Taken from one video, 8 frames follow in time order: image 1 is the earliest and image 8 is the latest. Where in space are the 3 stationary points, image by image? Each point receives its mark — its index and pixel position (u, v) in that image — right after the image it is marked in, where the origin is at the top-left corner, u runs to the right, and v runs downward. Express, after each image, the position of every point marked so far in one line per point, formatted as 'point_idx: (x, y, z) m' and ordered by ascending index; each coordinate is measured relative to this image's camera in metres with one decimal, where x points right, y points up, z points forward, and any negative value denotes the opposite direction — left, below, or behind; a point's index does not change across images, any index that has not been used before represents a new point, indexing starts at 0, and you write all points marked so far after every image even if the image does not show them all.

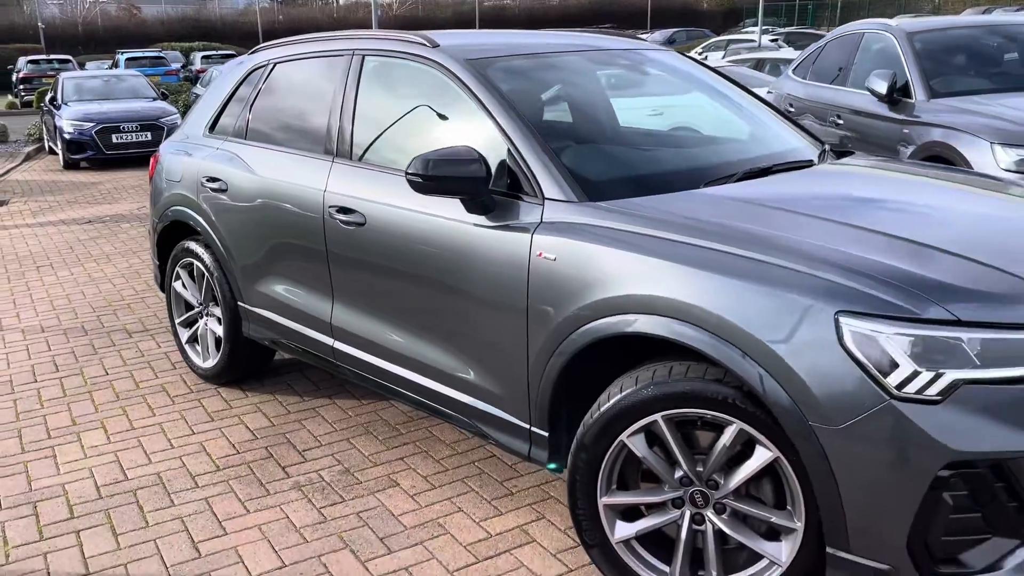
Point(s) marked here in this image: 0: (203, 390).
0: (-1.6, -0.5, +4.5) m
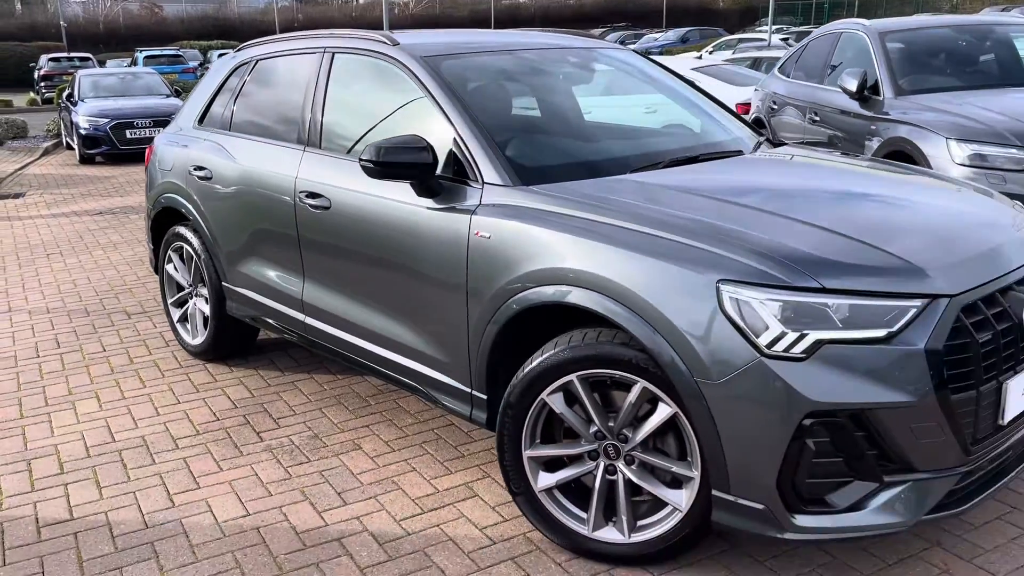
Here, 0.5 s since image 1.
0: (-1.7, -0.4, +4.8) m
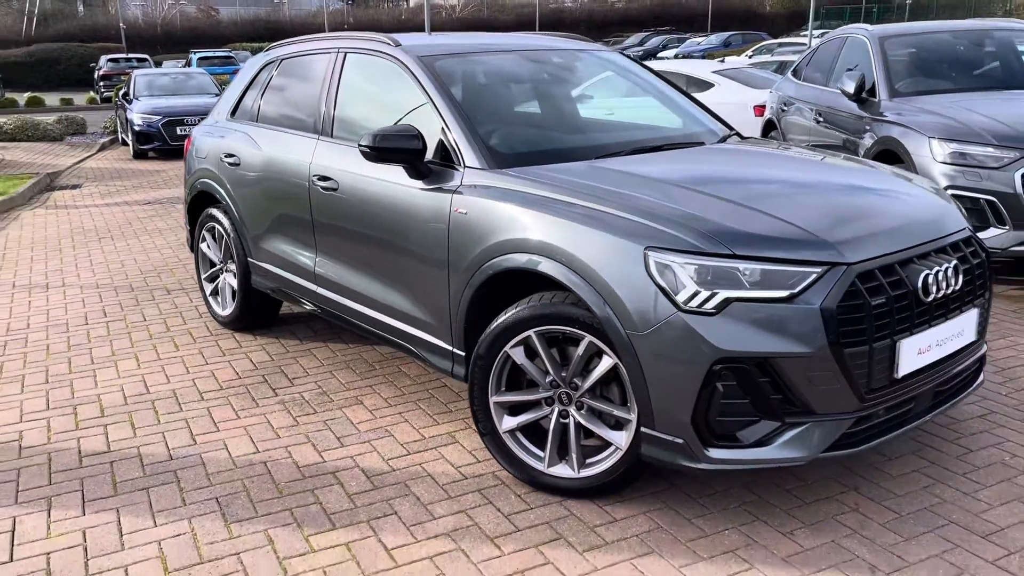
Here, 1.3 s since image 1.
0: (-1.7, -0.3, +5.3) m
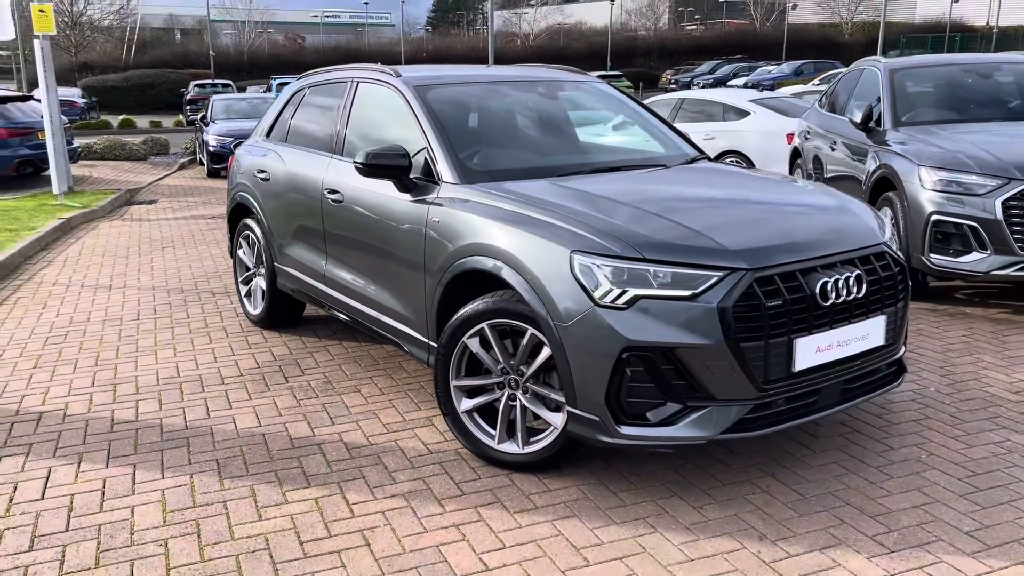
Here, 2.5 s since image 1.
0: (-1.7, -0.3, +5.9) m
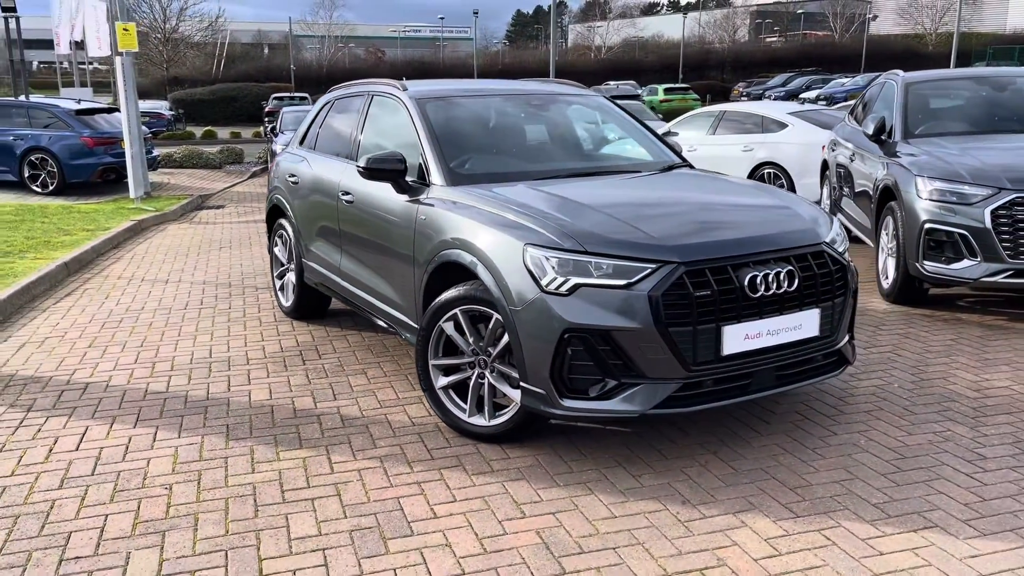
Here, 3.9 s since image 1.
0: (-1.7, -0.2, +6.5) m
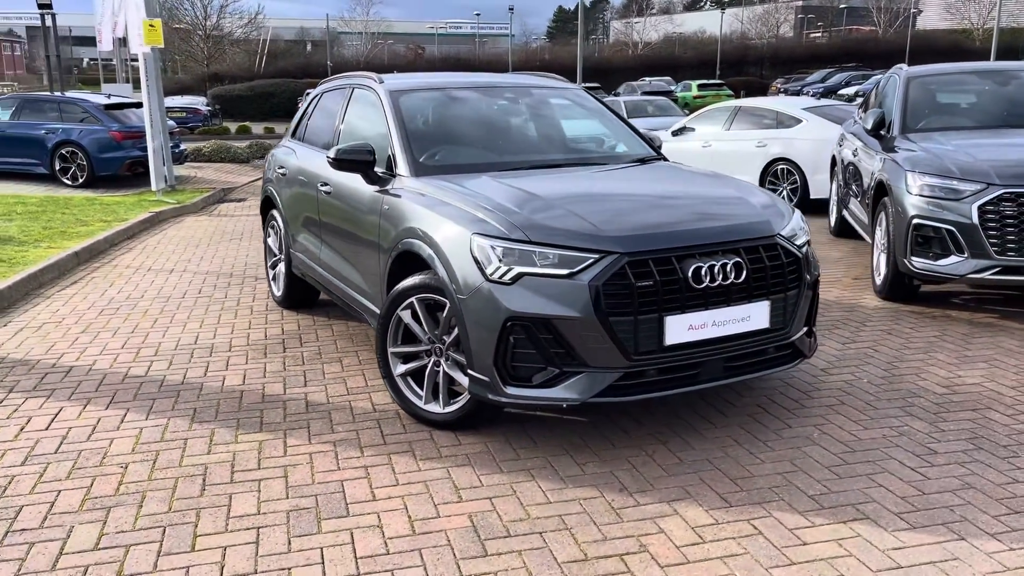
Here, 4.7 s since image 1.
0: (-1.8, -0.2, +6.6) m
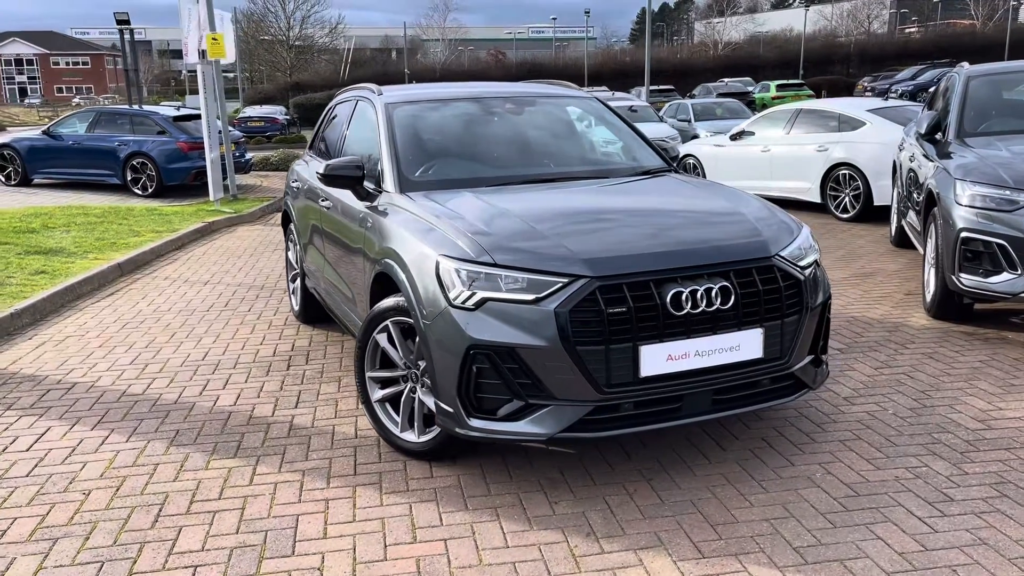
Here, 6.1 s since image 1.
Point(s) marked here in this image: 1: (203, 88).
0: (-1.6, -0.3, +6.6) m
1: (-4.7, +3.1, +13.6) m
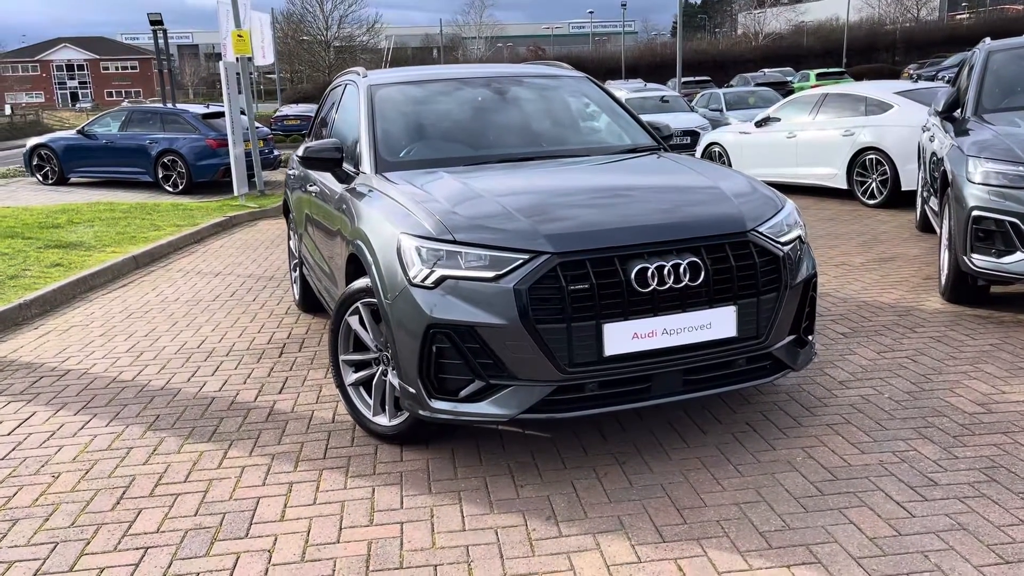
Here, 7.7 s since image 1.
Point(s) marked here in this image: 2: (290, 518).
0: (-1.6, -0.2, +6.6) m
1: (-4.4, +3.1, +13.7) m
2: (-0.8, -0.8, +3.2) m
